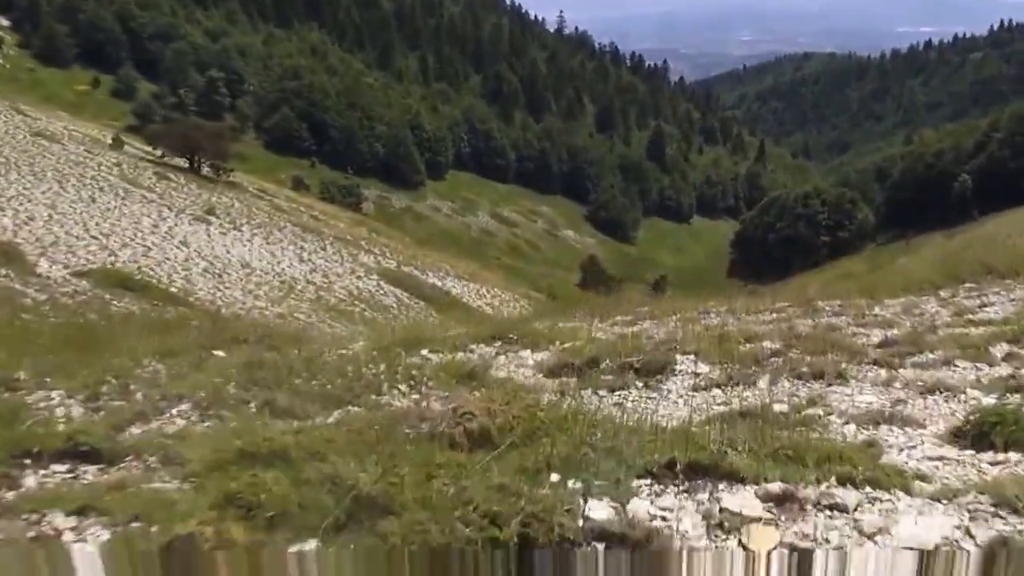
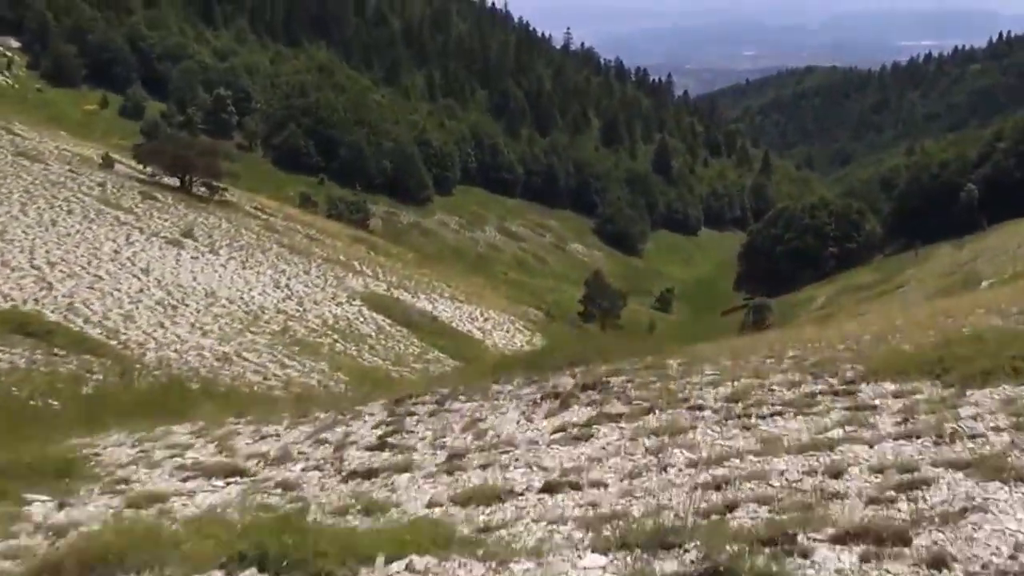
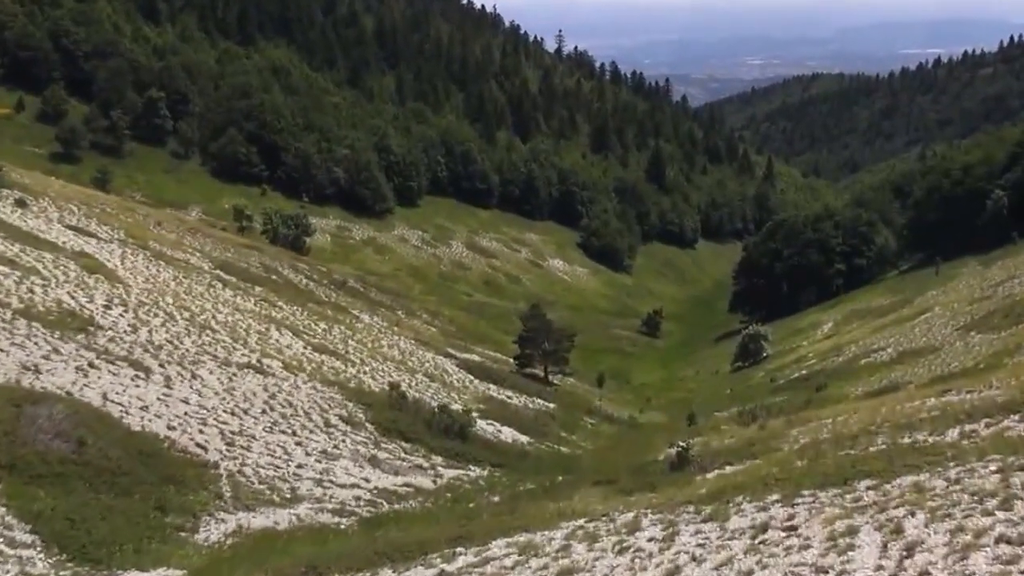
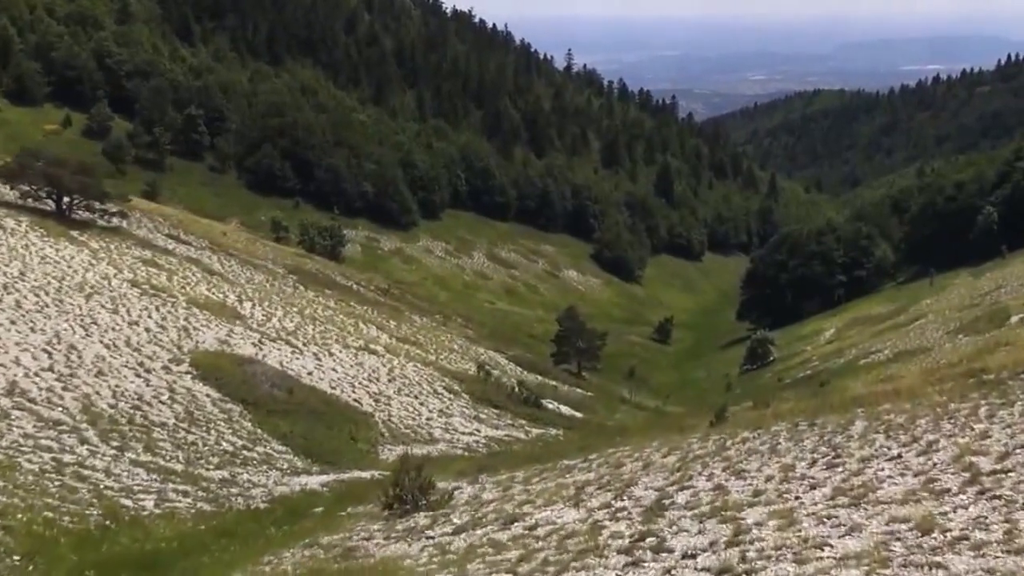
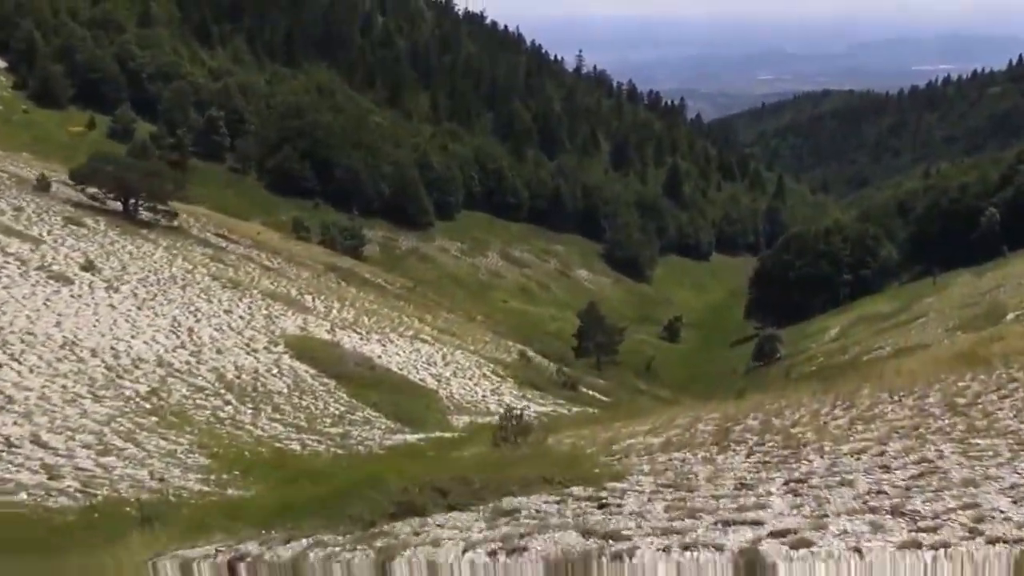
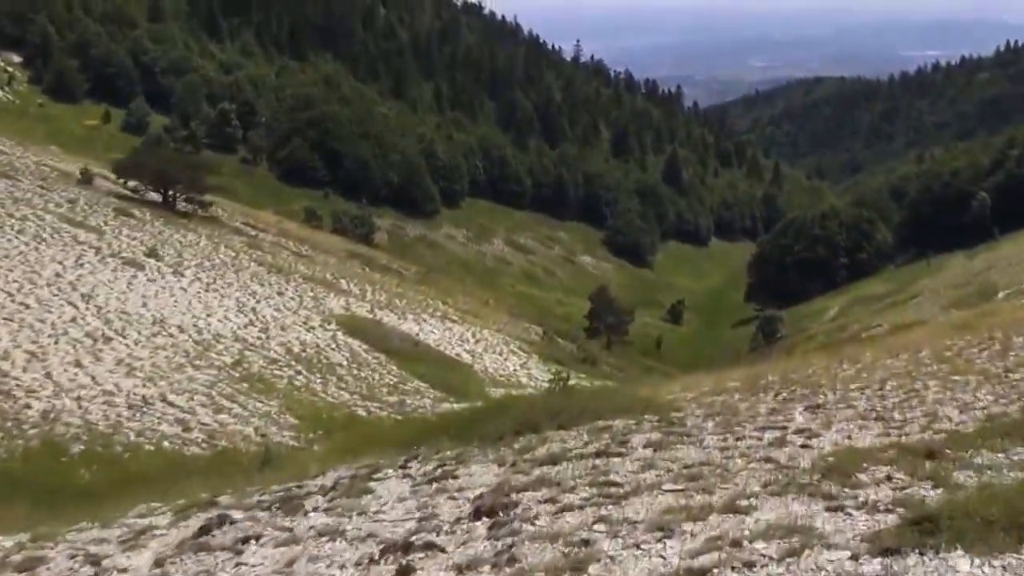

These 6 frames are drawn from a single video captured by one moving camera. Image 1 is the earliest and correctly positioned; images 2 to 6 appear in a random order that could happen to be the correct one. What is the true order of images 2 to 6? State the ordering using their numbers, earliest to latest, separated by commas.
2, 6, 5, 4, 3
